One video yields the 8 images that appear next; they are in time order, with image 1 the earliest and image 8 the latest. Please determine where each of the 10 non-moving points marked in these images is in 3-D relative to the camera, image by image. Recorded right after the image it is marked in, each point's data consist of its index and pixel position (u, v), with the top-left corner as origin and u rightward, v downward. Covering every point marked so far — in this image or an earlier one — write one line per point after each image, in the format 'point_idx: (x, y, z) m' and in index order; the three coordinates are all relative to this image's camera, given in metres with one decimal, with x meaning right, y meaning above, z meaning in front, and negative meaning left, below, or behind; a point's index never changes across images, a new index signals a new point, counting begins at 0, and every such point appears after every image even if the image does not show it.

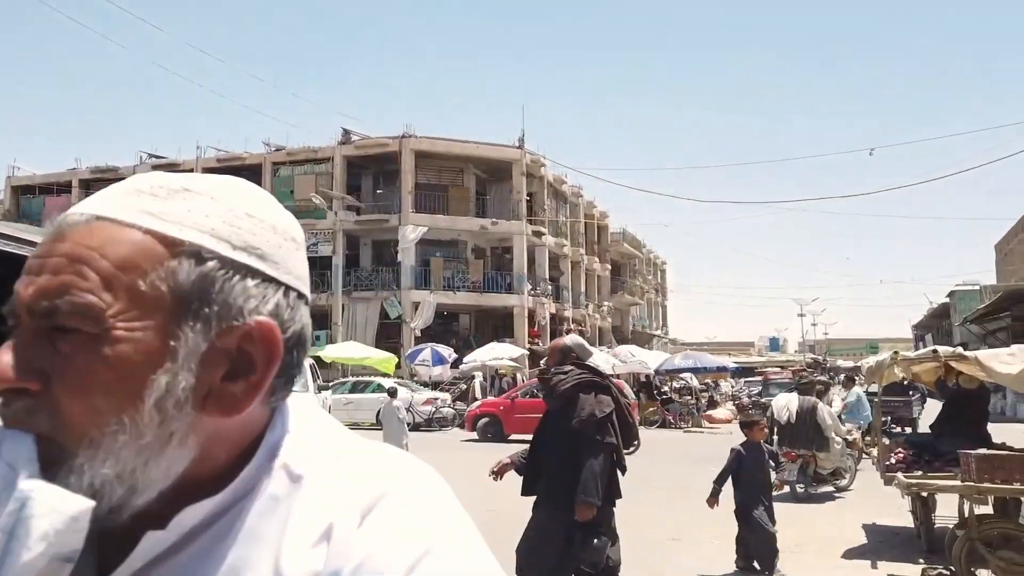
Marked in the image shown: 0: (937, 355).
0: (+4.0, -0.6, +7.8) m
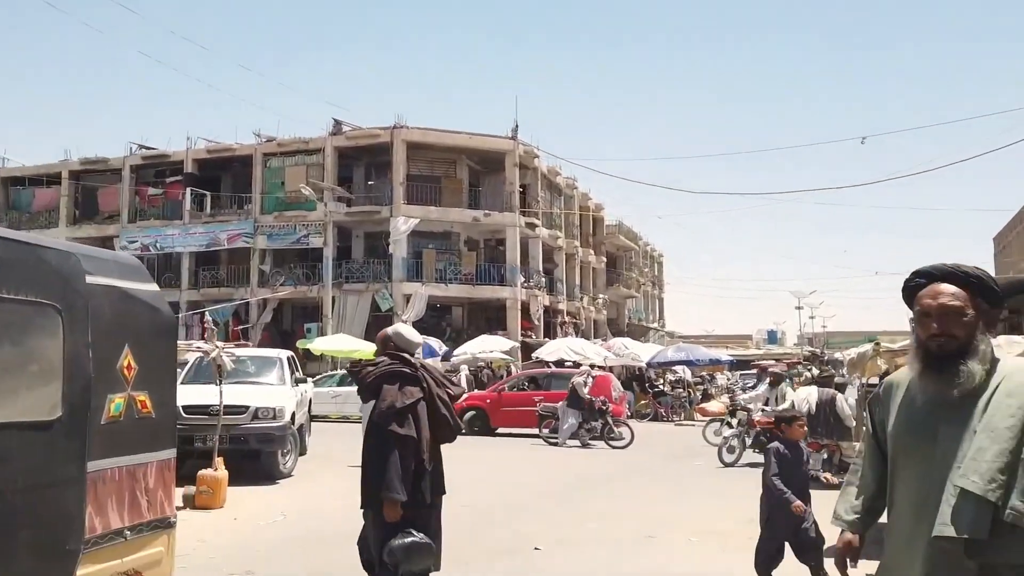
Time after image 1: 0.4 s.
0: (+3.7, -0.5, +7.5) m
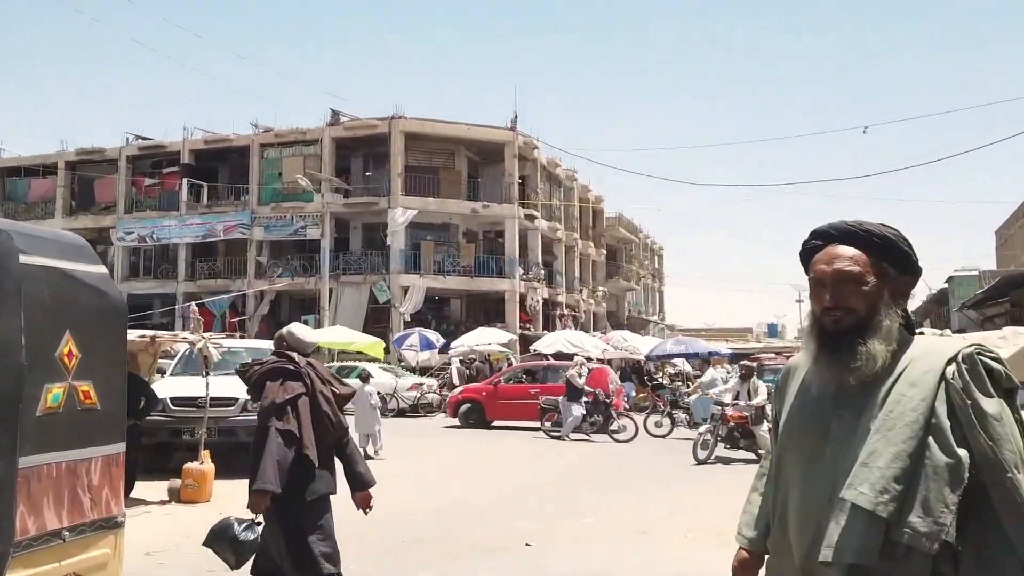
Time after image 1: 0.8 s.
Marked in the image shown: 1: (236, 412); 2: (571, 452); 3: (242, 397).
0: (+3.7, -0.4, +7.3) m
1: (-3.5, -1.6, +10.5) m
2: (+1.1, -3.0, +14.5) m
3: (-3.5, -1.4, +10.6) m
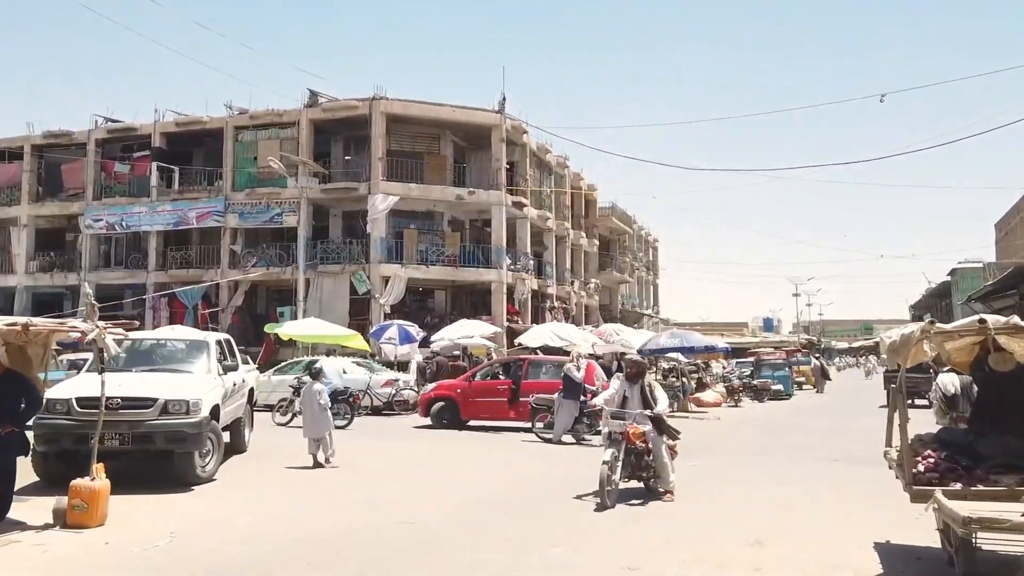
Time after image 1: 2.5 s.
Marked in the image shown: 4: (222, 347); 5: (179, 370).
0: (+3.3, -0.3, +5.8) m
1: (-3.9, -1.4, +9.0) m
2: (+0.7, -2.8, +13.0) m
3: (-3.8, -1.2, +9.0) m
4: (-4.0, -0.8, +11.5) m
5: (-4.2, -1.0, +10.4) m
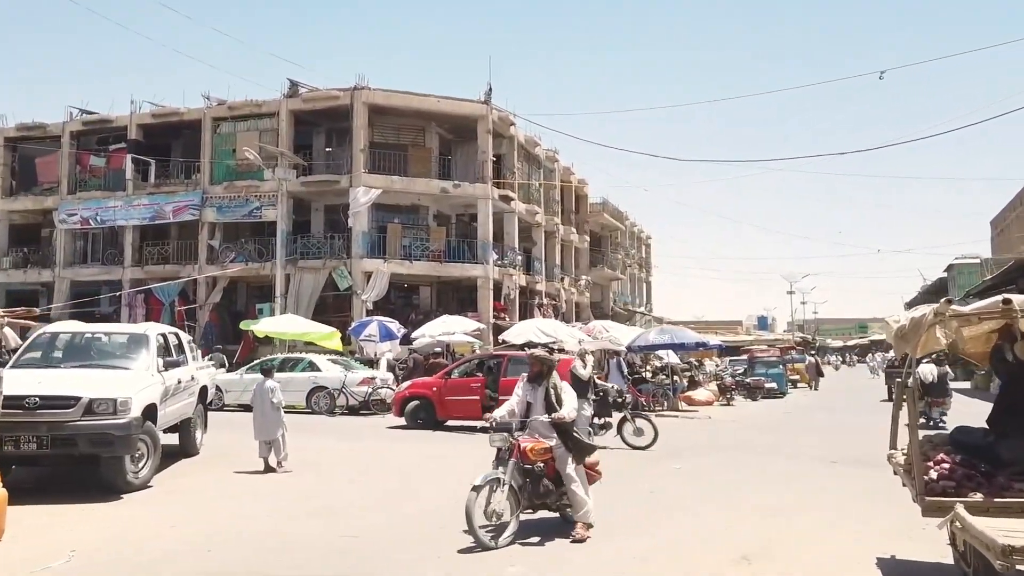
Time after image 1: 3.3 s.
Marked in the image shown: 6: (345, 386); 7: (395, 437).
0: (+3.0, -0.1, +5.0) m
1: (-4.3, -1.2, +8.1) m
2: (+0.3, -2.7, +12.1) m
3: (-4.2, -1.1, +8.1) m
4: (-4.4, -0.7, +10.6) m
5: (-4.6, -0.9, +9.5) m
6: (-4.0, -2.4, +19.7) m
7: (-2.2, -2.8, +15.6) m
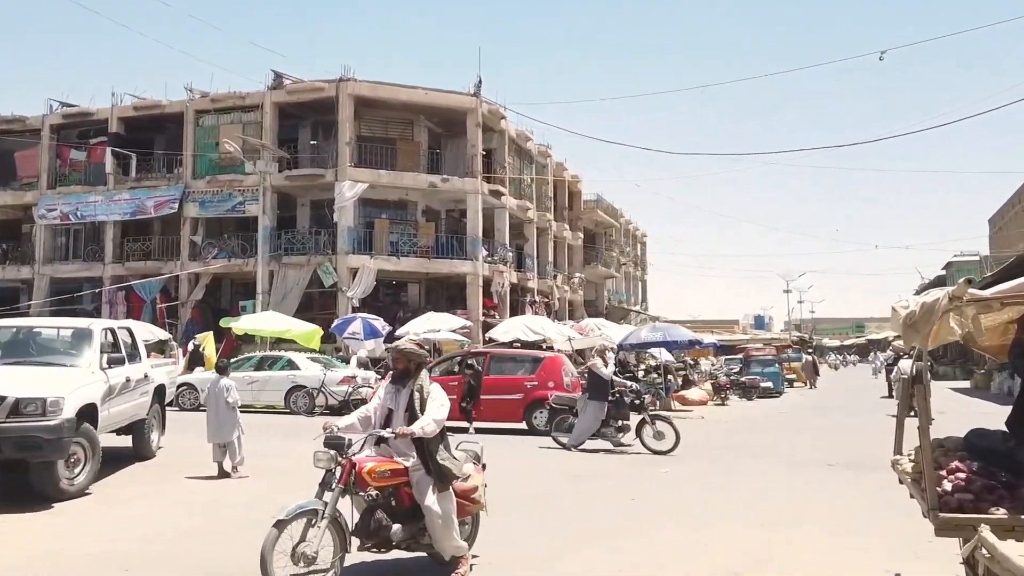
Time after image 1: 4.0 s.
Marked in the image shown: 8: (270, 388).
0: (+2.7, 0.0, +4.3) m
1: (-4.5, -1.1, +7.3) m
2: (0.0, -2.6, +11.4) m
3: (-4.5, -1.0, +7.4) m
4: (-4.7, -0.6, +9.9) m
5: (-4.9, -0.8, +8.8) m
6: (-4.3, -2.2, +19.0) m
7: (-2.5, -2.7, +14.9) m
8: (-5.7, -2.4, +19.4) m
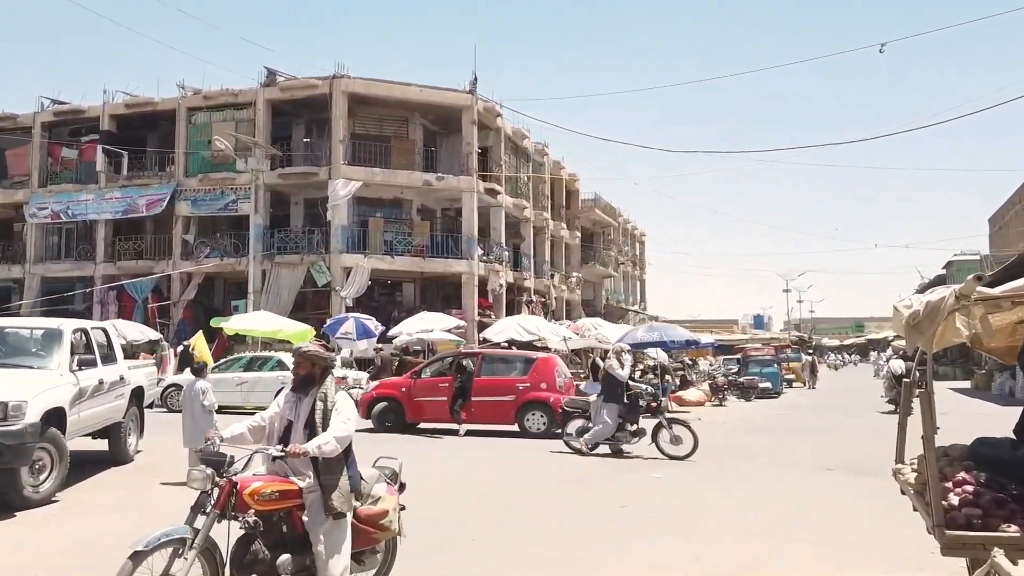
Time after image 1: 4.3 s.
0: (+2.6, 0.0, +3.9) m
1: (-4.7, -1.1, +7.0) m
2: (-0.2, -2.5, +11.1) m
3: (-4.6, -1.0, +7.1) m
4: (-4.9, -0.6, +9.5) m
5: (-5.0, -0.8, +8.4) m
6: (-4.5, -2.2, +18.7) m
7: (-2.7, -2.7, +14.5) m
8: (-5.9, -2.4, +19.1) m
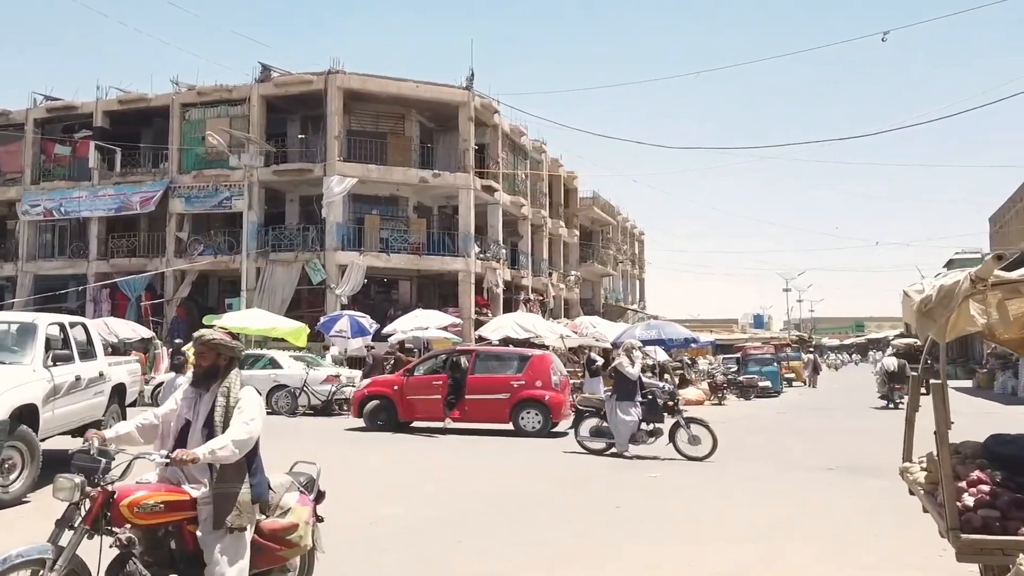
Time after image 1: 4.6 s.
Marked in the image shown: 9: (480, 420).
0: (+2.5, +0.1, +3.6) m
1: (-4.8, -1.1, +6.7) m
2: (-0.3, -2.5, +10.8) m
3: (-4.7, -0.9, +6.8) m
4: (-5.0, -0.5, +9.2) m
5: (-5.1, -0.7, +8.1) m
6: (-4.6, -2.2, +18.4) m
7: (-2.8, -2.6, +14.2) m
8: (-6.0, -2.3, +18.8) m
9: (-0.6, -2.4, +14.8) m
